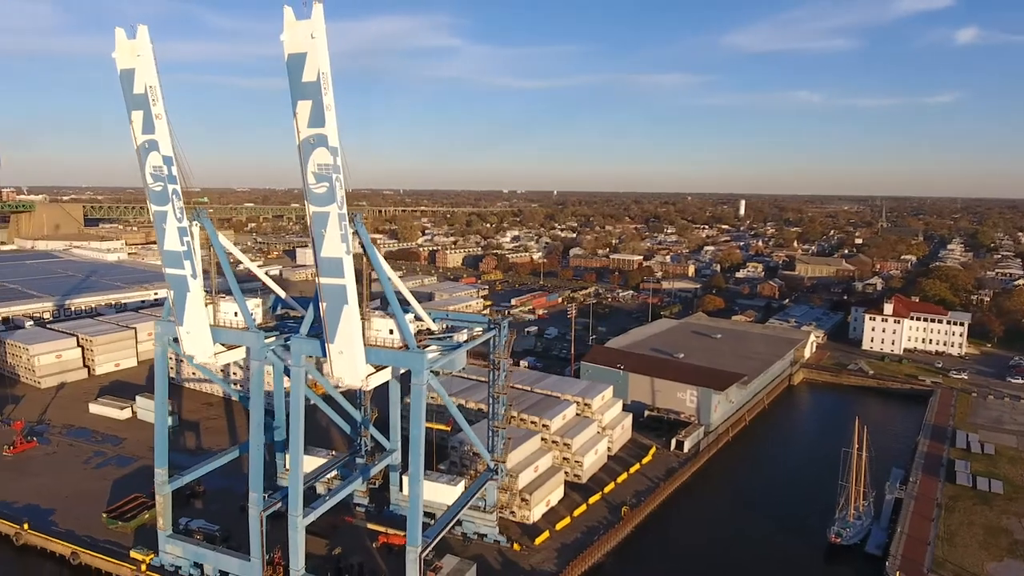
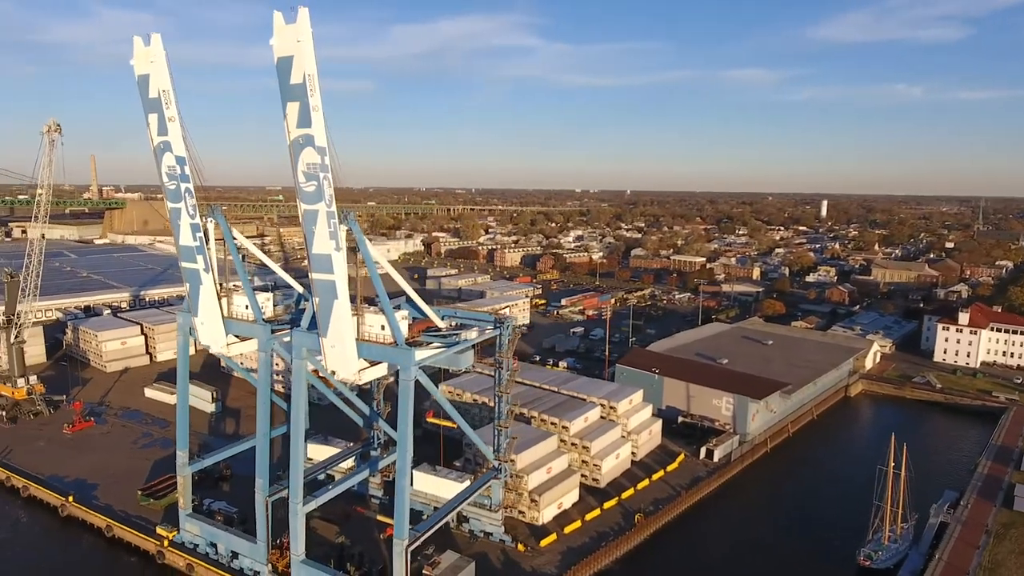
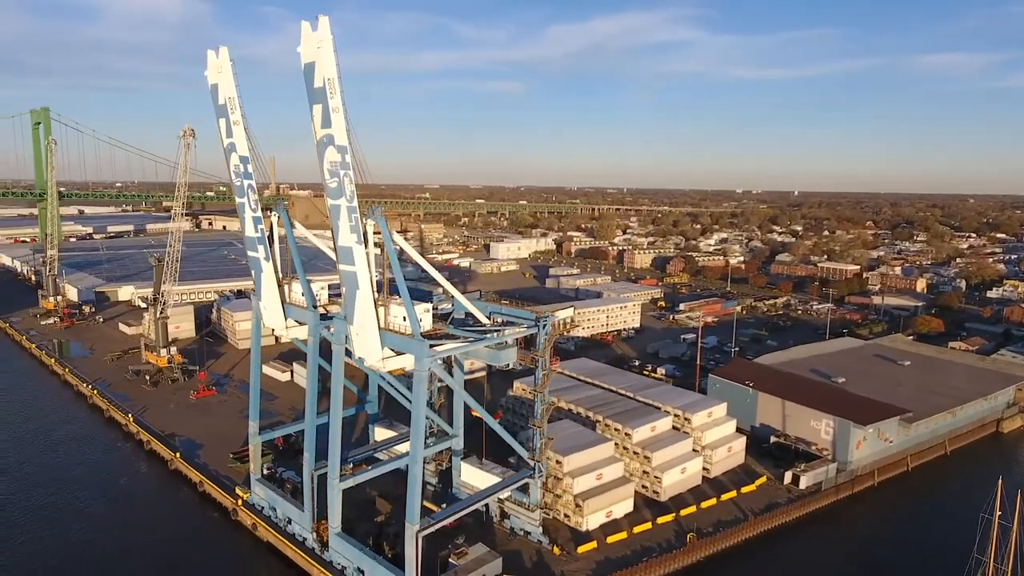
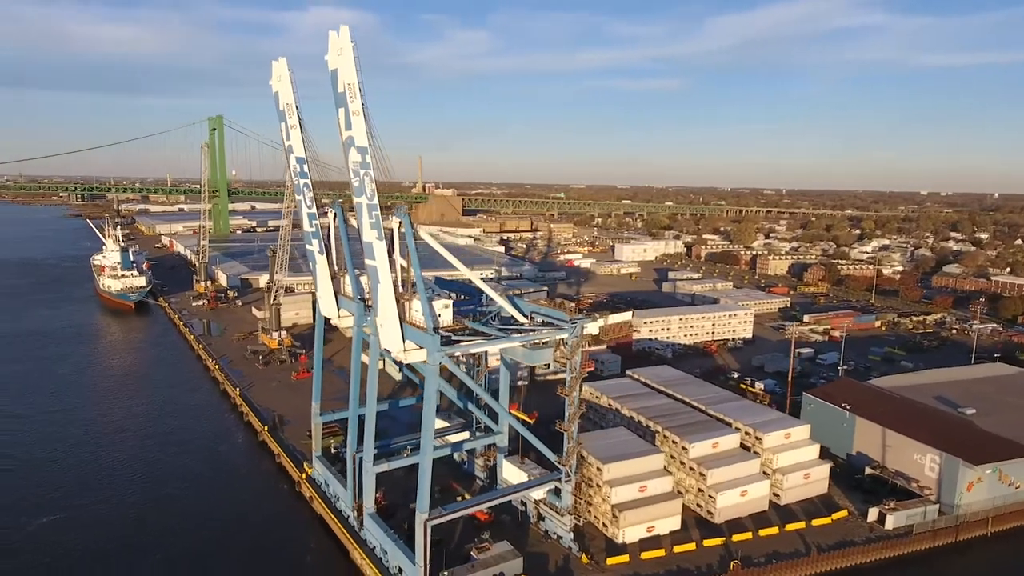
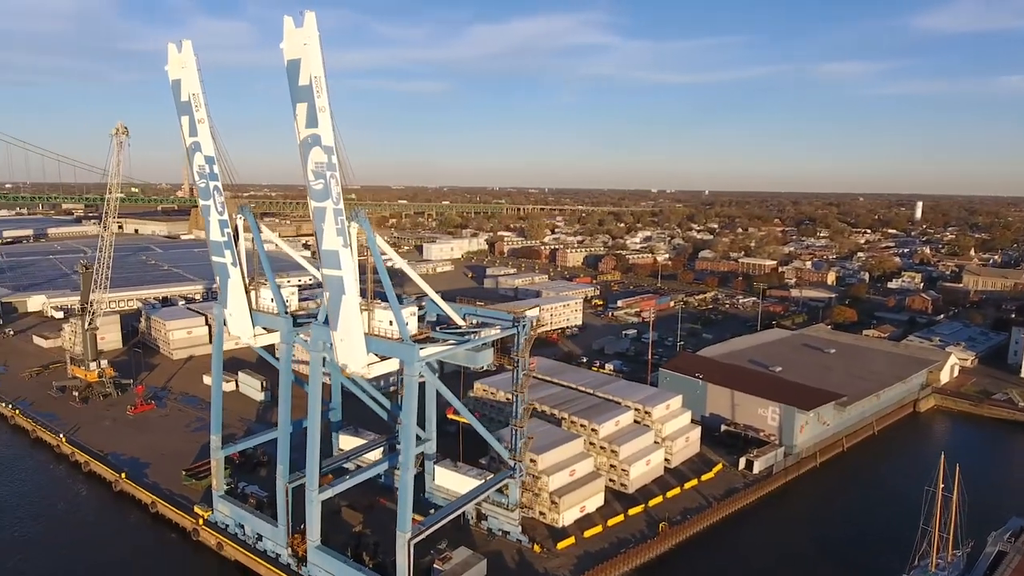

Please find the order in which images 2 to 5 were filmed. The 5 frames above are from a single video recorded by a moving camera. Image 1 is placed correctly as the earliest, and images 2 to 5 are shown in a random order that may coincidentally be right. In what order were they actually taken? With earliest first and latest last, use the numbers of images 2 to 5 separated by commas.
2, 5, 3, 4
